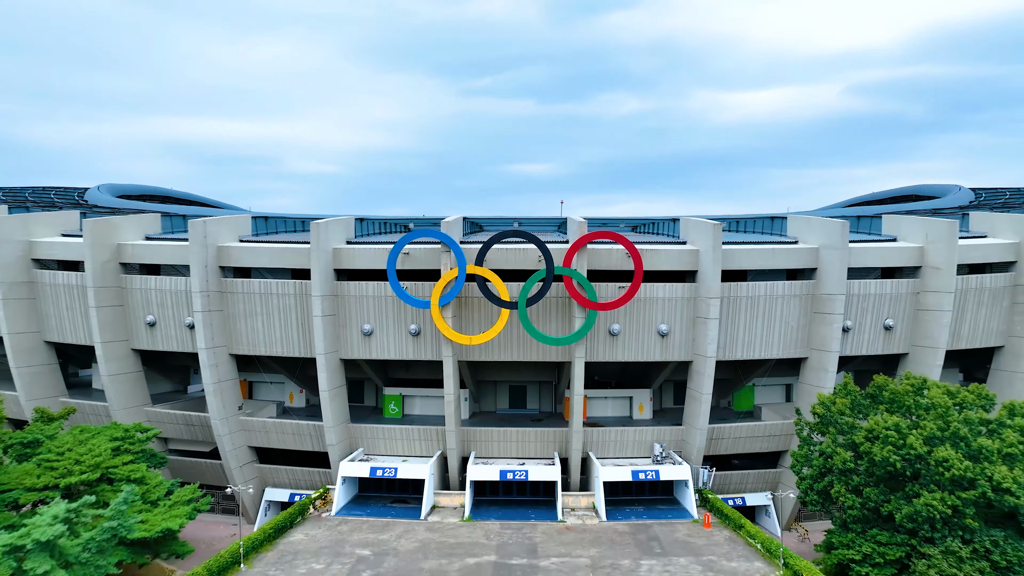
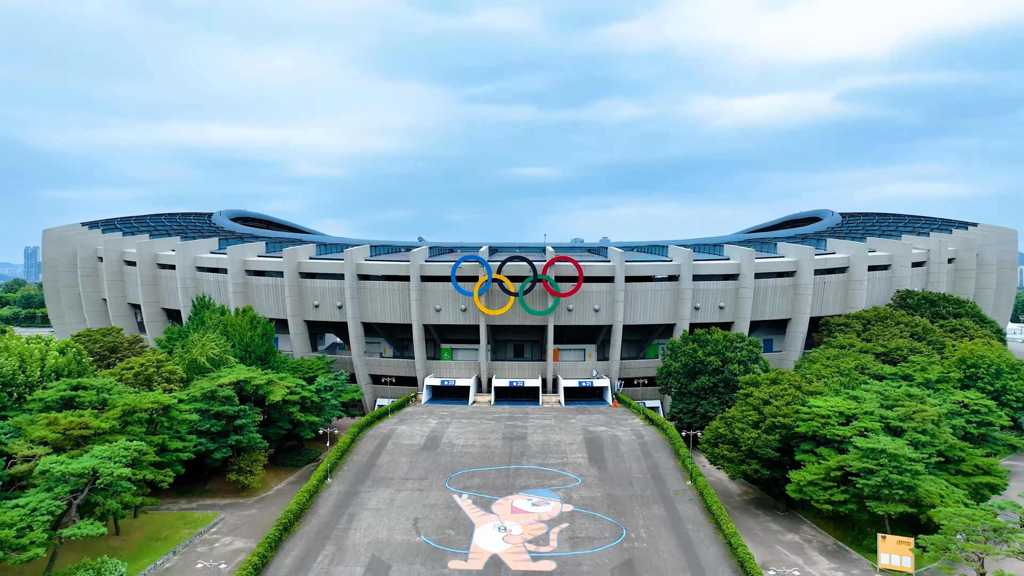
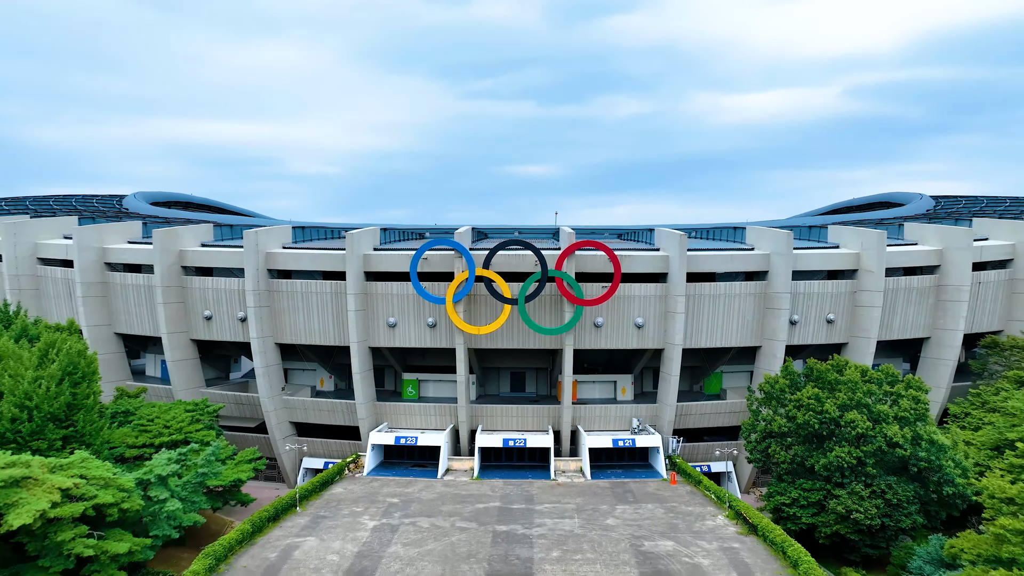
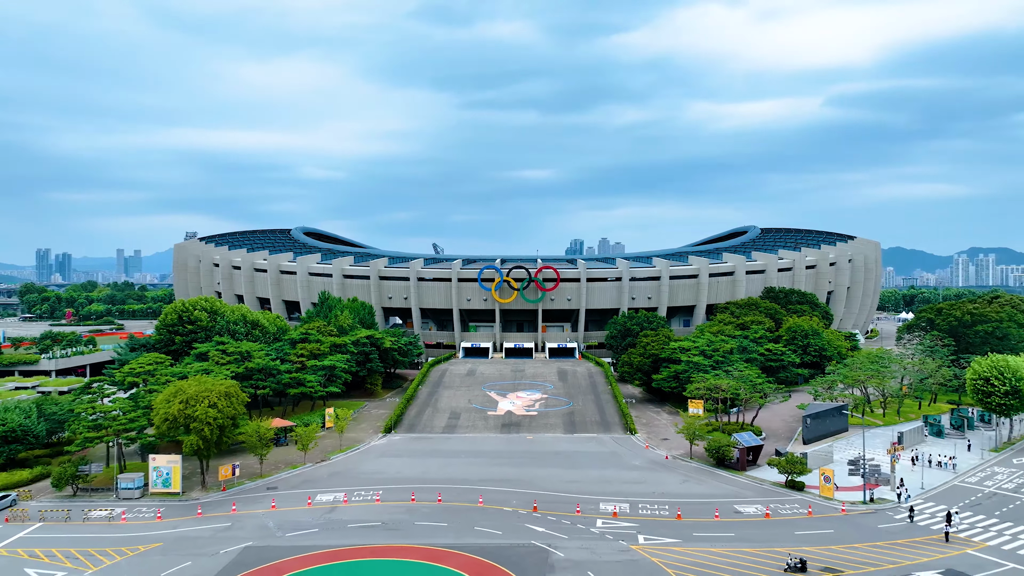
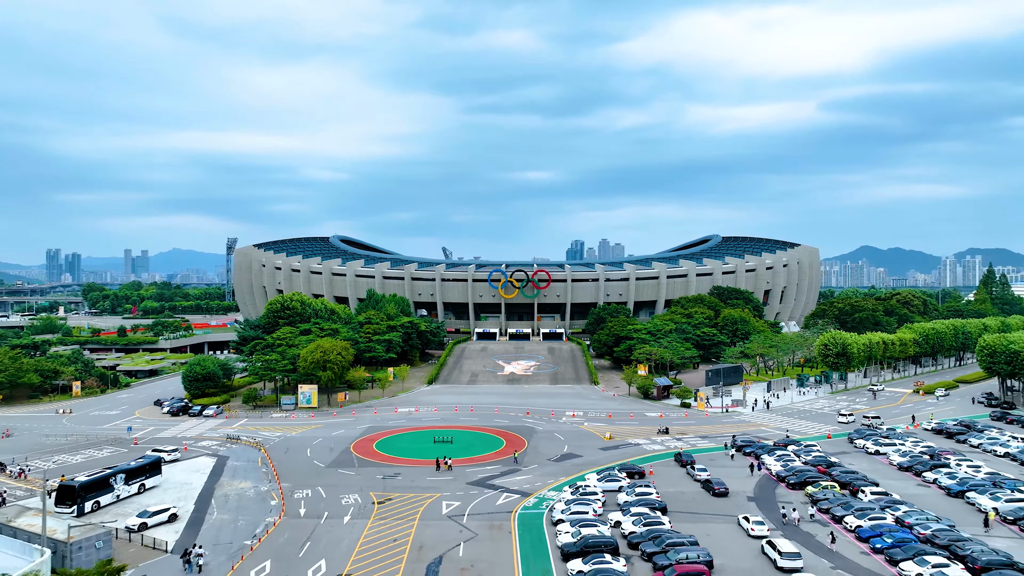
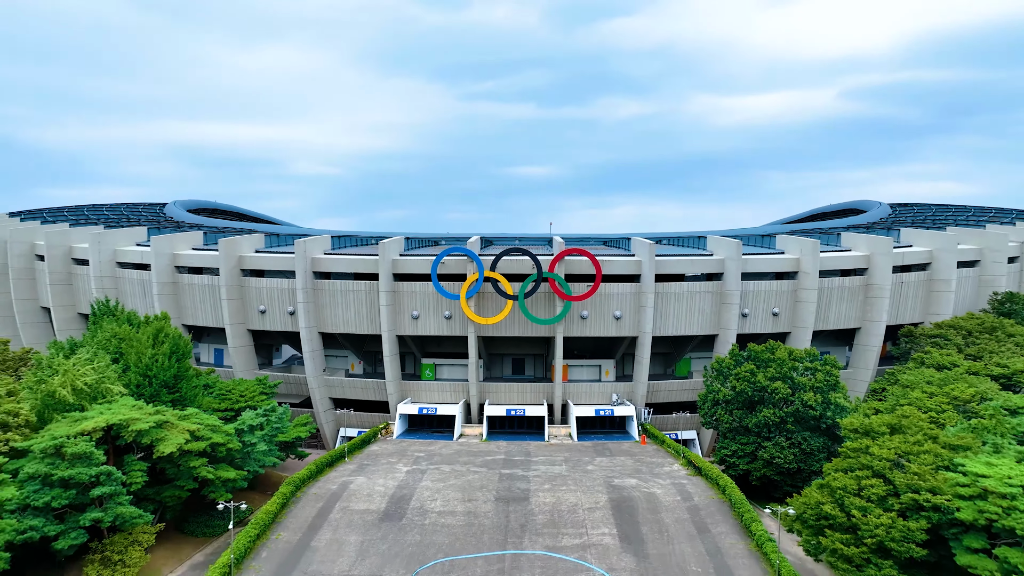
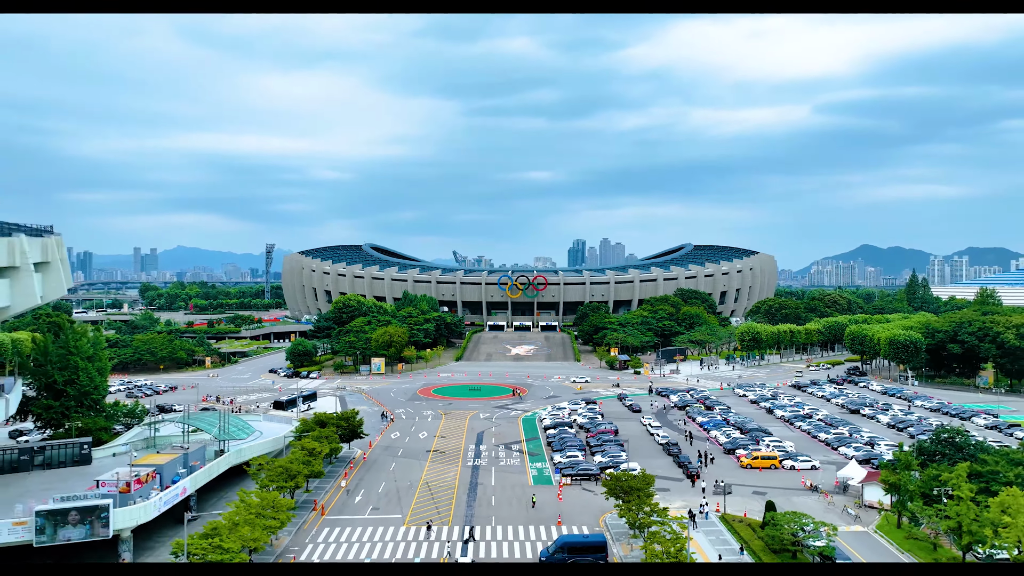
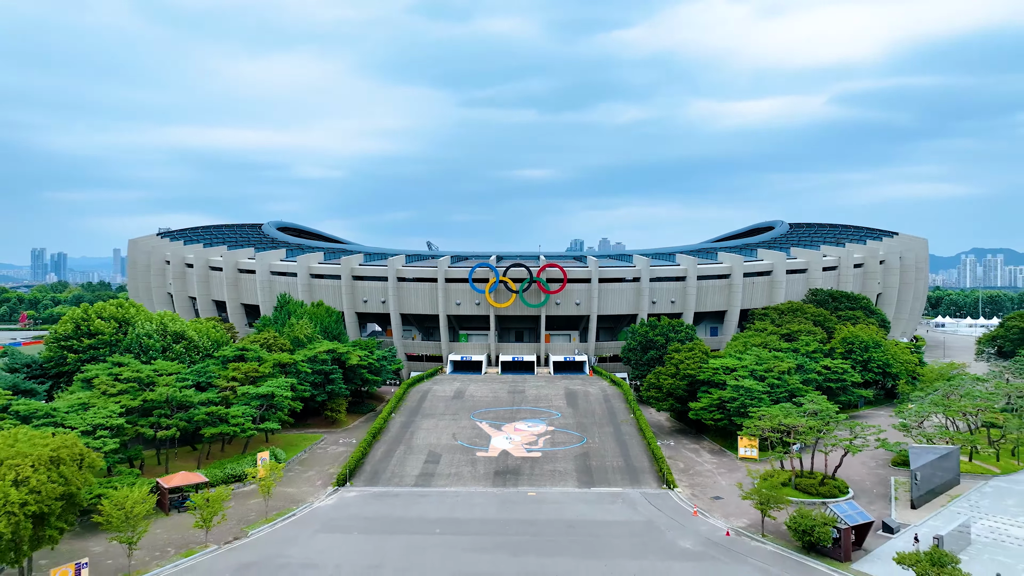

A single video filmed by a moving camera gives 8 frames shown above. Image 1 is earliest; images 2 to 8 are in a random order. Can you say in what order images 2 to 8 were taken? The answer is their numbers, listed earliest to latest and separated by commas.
3, 6, 2, 8, 4, 5, 7
